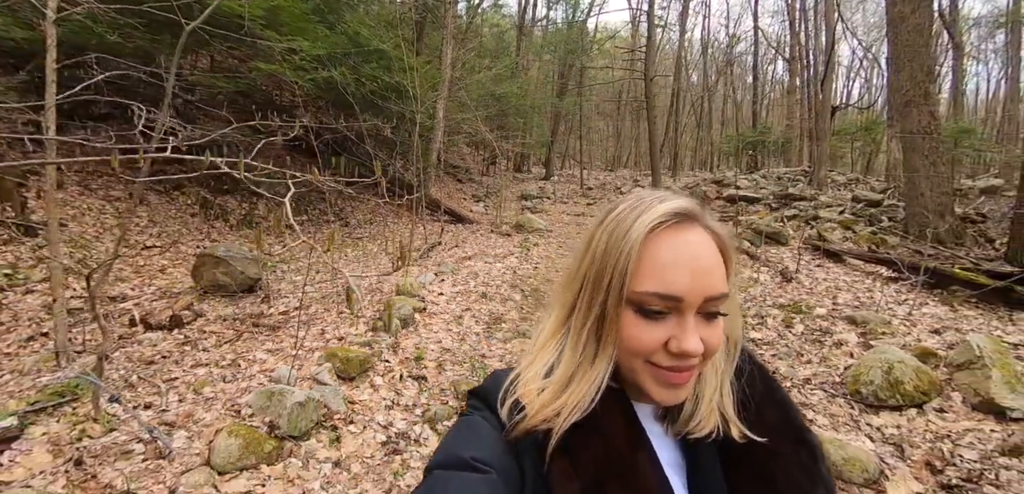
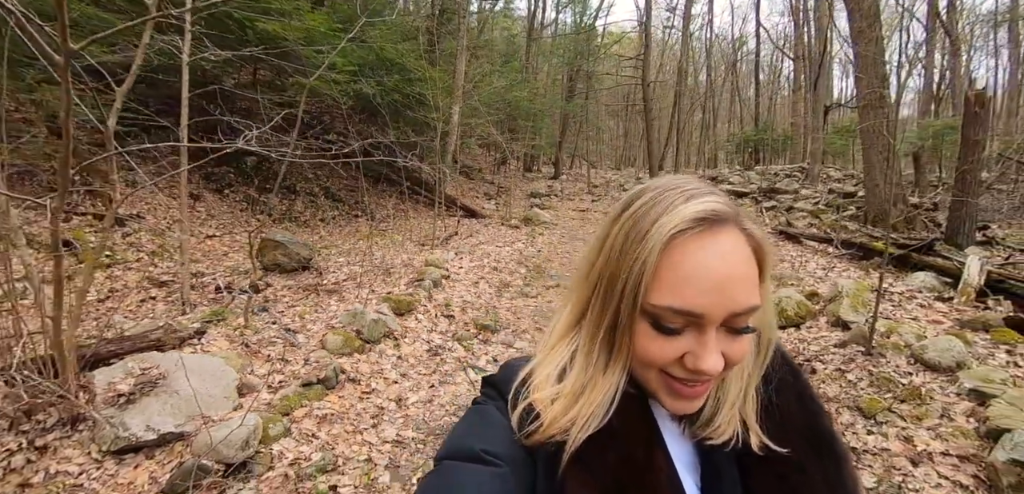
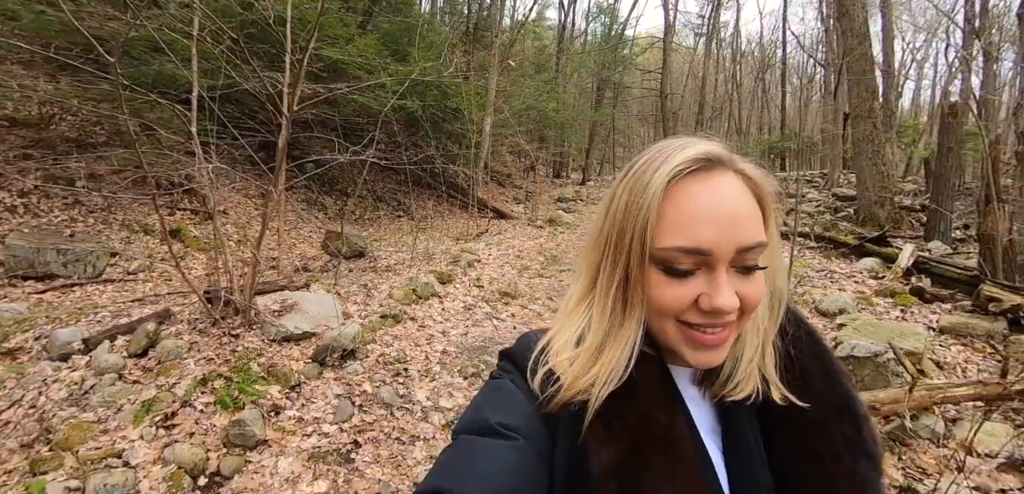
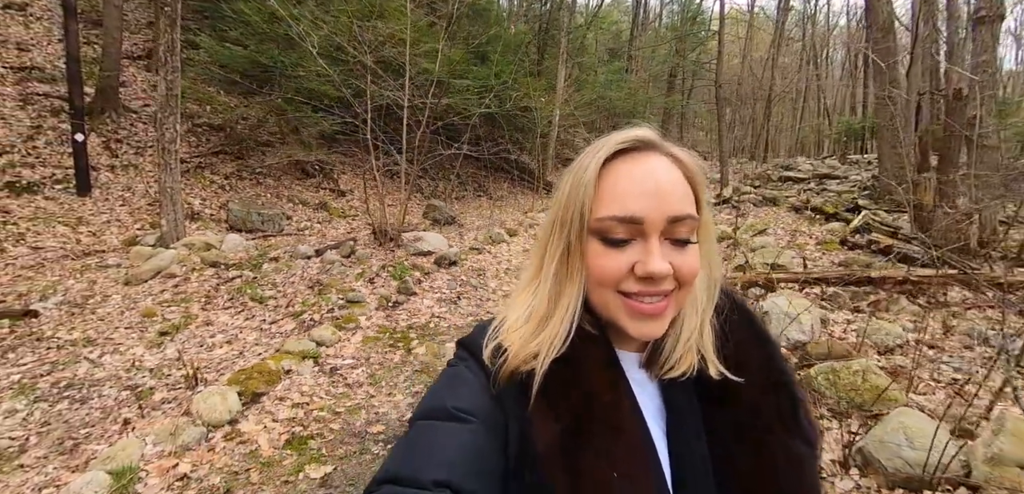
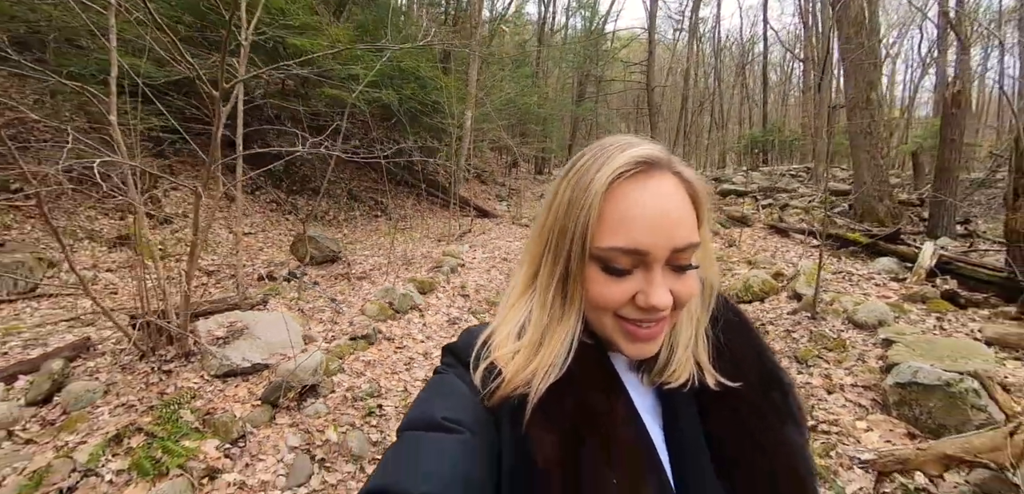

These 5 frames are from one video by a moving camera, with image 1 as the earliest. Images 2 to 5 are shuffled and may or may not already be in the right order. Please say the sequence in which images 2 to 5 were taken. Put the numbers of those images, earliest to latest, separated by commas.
2, 5, 3, 4
